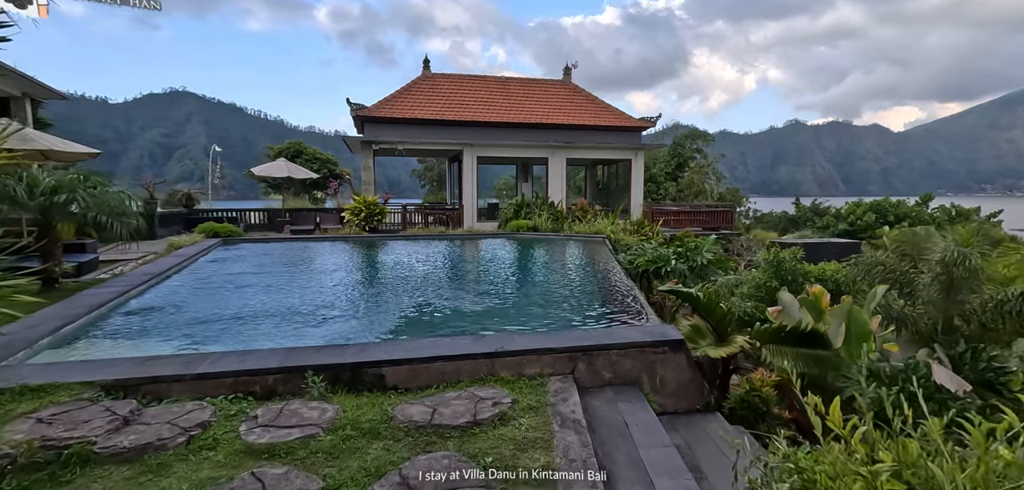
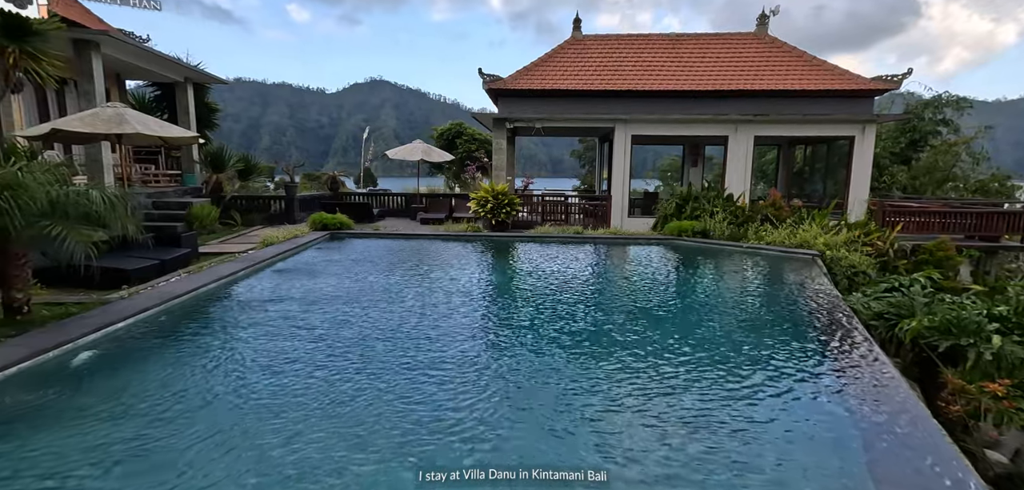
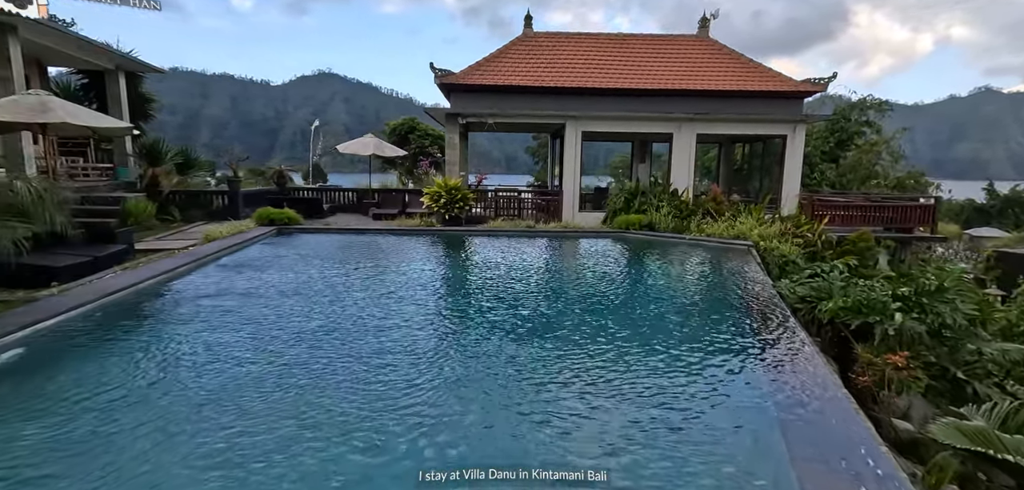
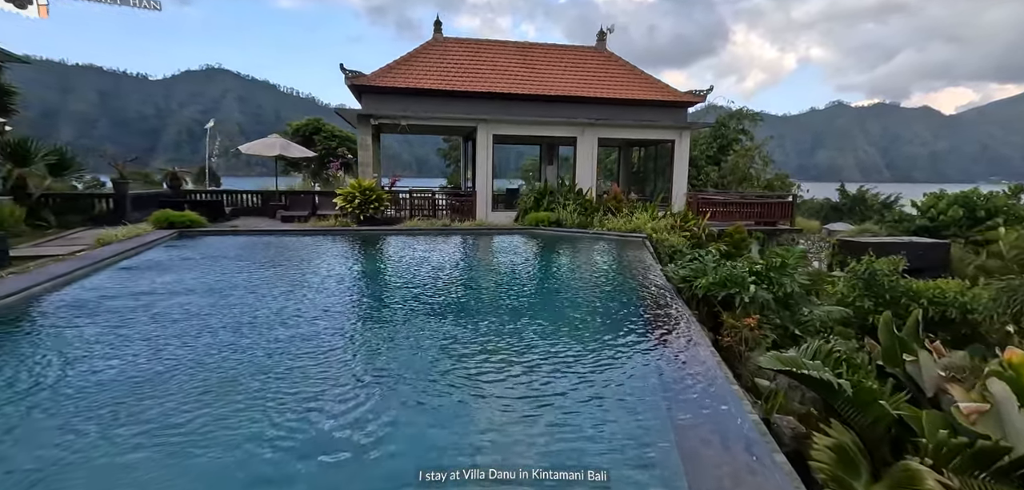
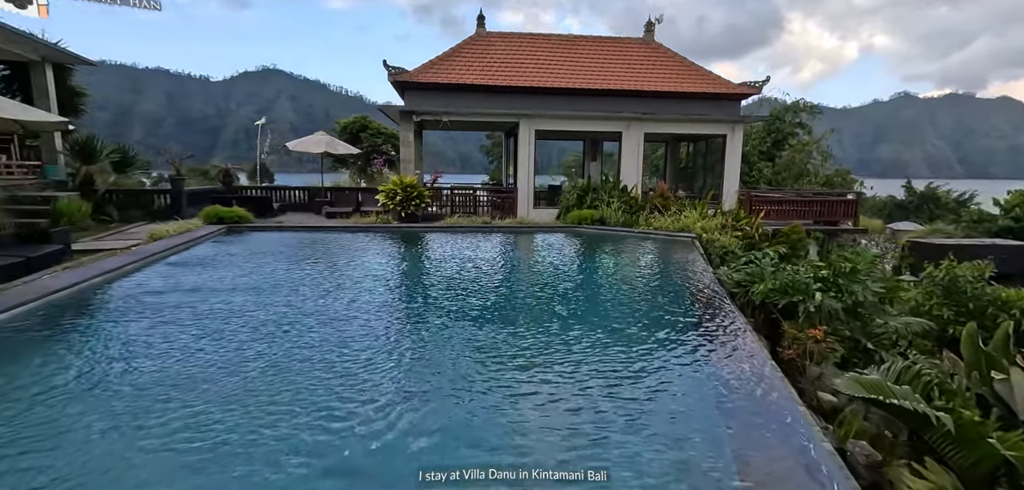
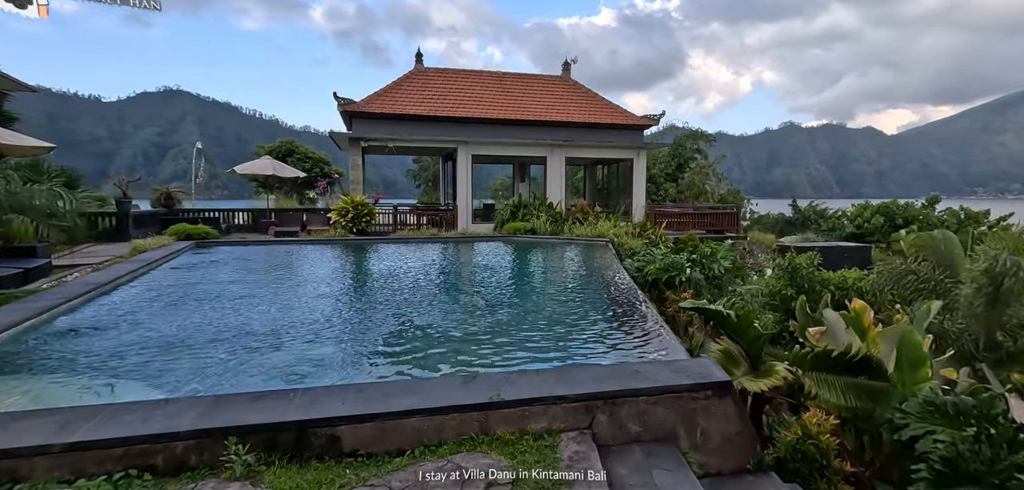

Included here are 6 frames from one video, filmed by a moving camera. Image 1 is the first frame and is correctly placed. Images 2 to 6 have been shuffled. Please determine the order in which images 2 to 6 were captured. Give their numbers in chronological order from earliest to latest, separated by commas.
6, 4, 5, 3, 2
